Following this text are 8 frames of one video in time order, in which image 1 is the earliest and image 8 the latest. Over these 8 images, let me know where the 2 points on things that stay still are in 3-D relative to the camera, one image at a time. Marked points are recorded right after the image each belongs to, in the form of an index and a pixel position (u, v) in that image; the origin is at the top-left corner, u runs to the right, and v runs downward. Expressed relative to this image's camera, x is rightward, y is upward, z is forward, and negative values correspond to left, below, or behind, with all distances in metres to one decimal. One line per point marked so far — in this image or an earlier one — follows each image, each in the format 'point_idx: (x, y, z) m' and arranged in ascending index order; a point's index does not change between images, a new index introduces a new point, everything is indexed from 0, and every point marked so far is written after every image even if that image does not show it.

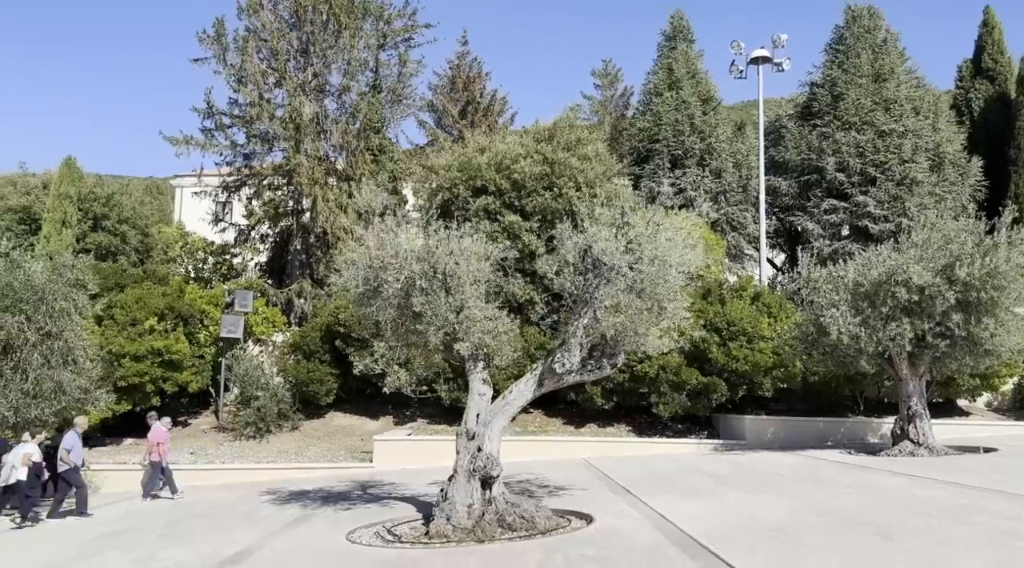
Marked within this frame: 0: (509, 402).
0: (0.0, -1.5, +10.8) m
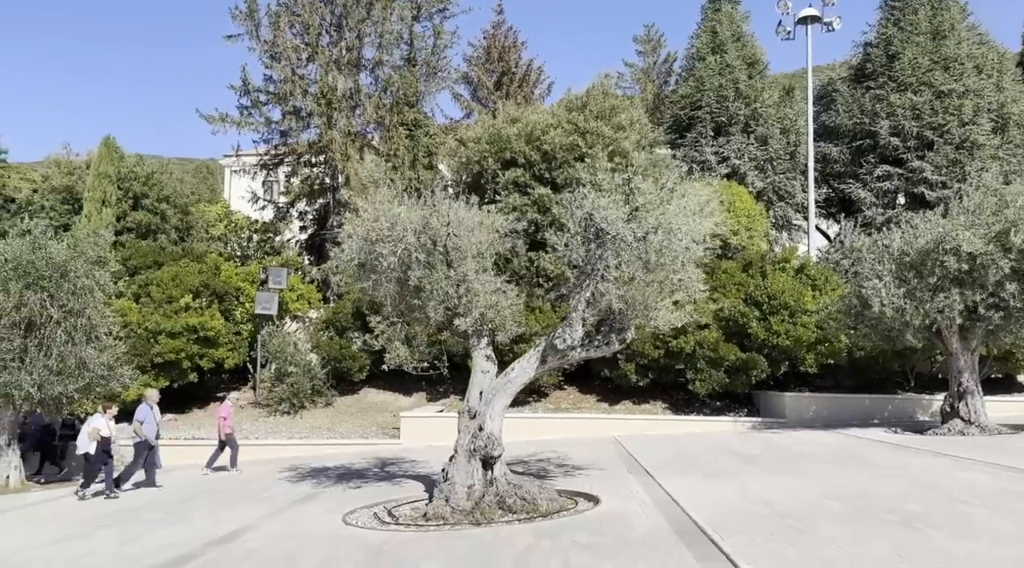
0: (0.0, -1.2, +10.3) m
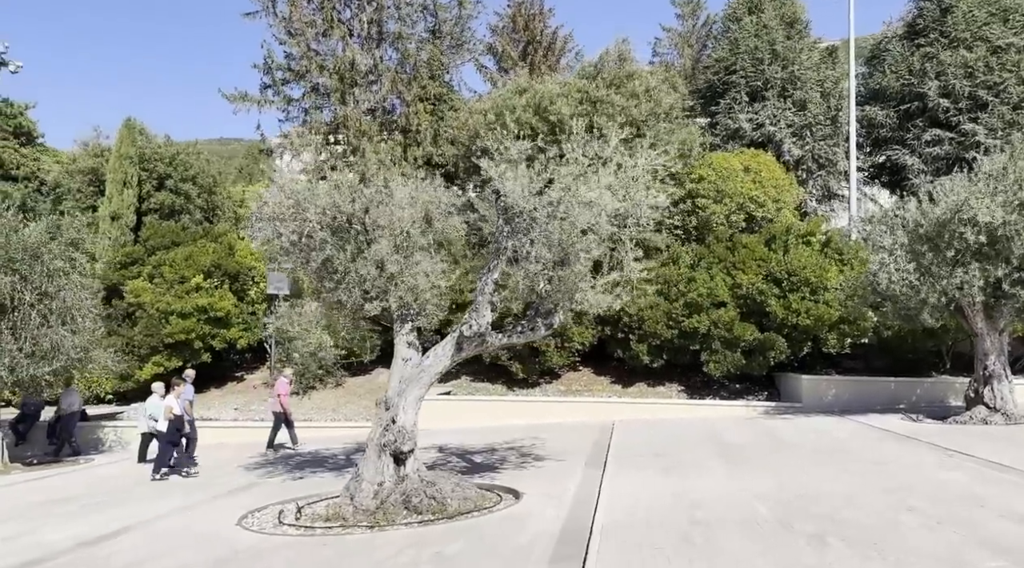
0: (-1.0, -1.0, +9.5) m
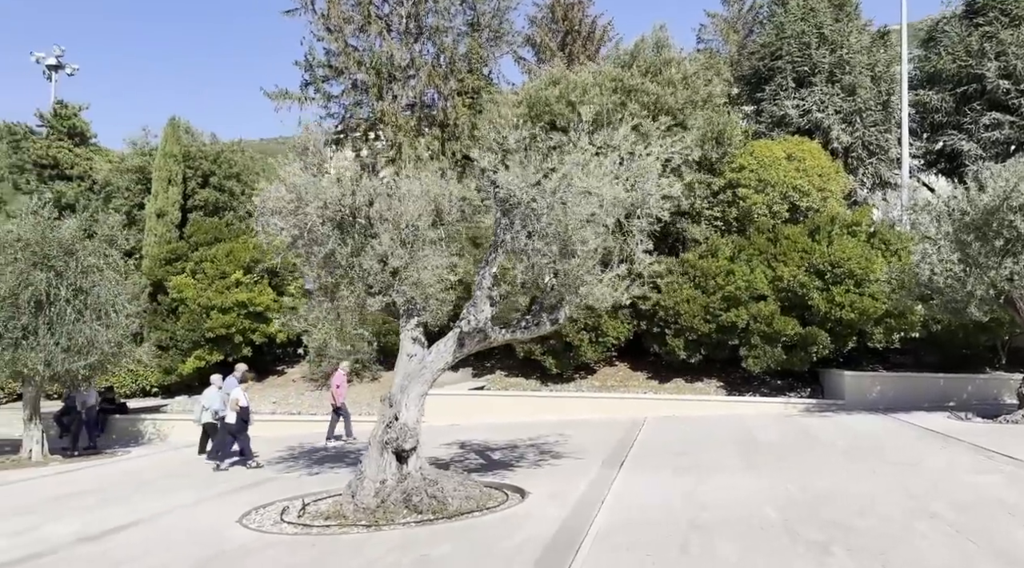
0: (-1.0, -0.9, +9.4) m
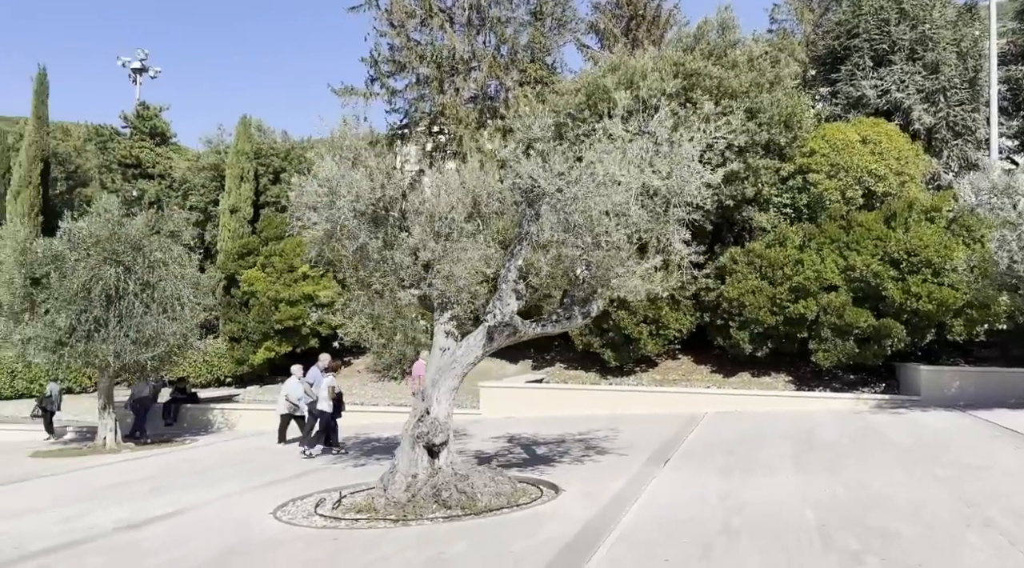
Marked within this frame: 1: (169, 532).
0: (-0.6, -0.8, +9.2) m
1: (-3.5, -2.5, +8.4) m
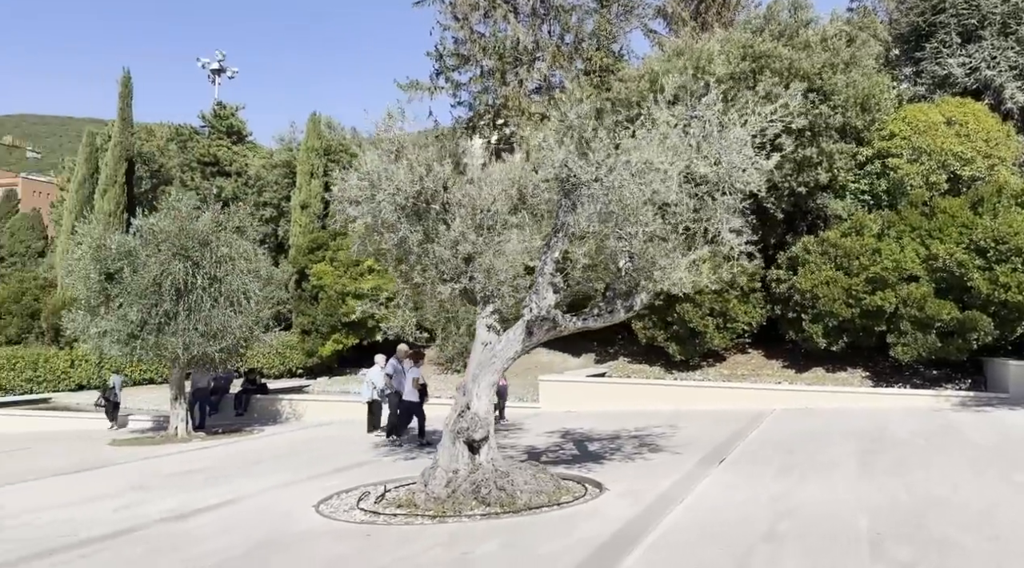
0: (-0.2, -0.8, +9.0) m
1: (-3.1, -2.4, +8.5) m
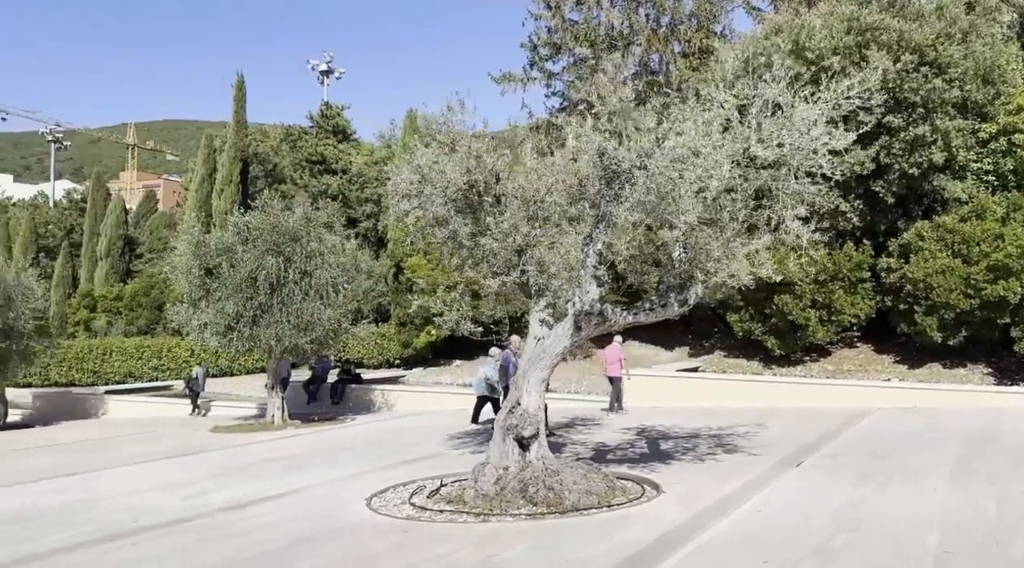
0: (+0.4, -0.7, +8.8) m
1: (-2.6, -2.4, +8.7) m
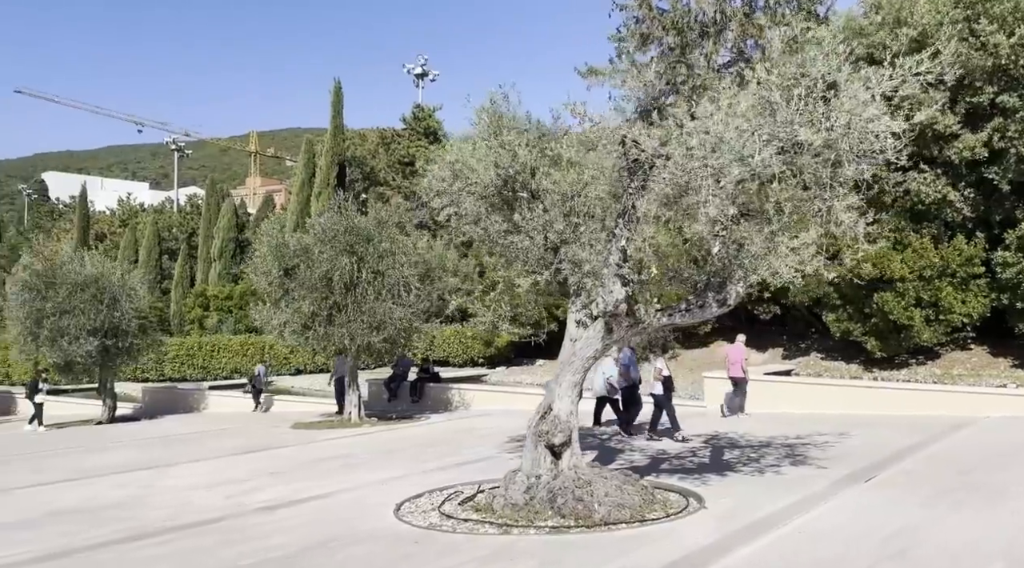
0: (+0.7, -0.7, +8.3) m
1: (-2.2, -2.4, +8.6) m
